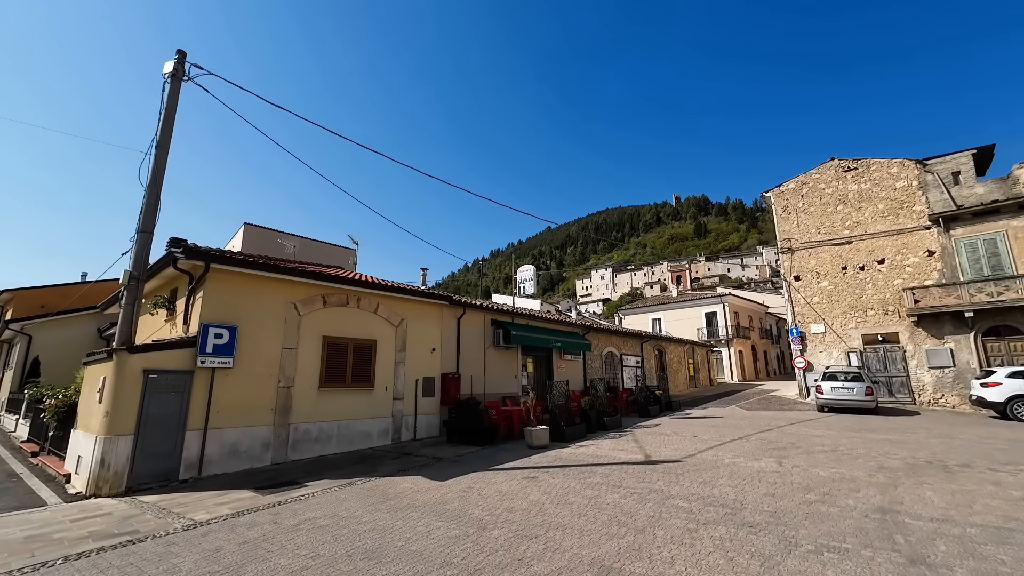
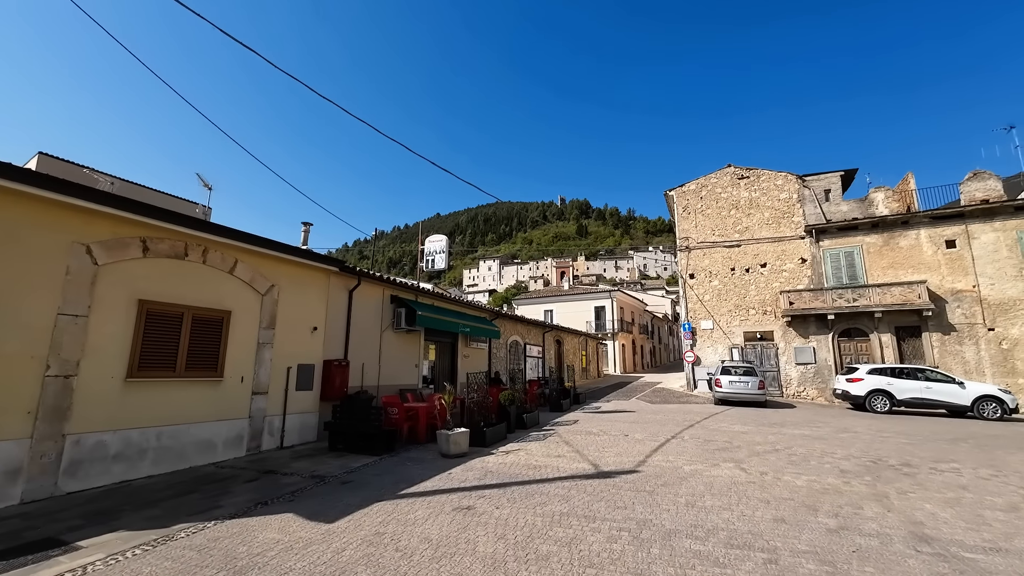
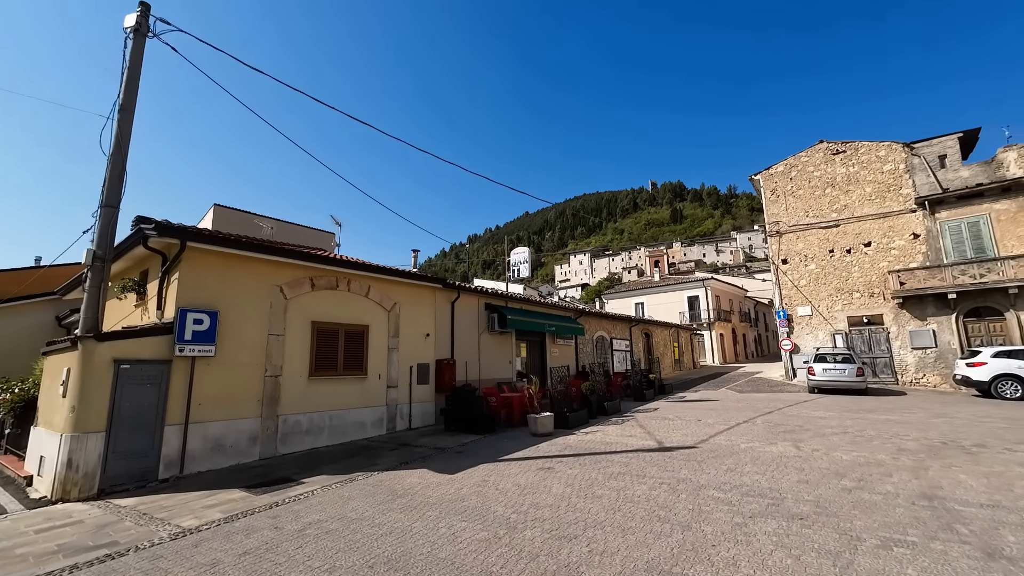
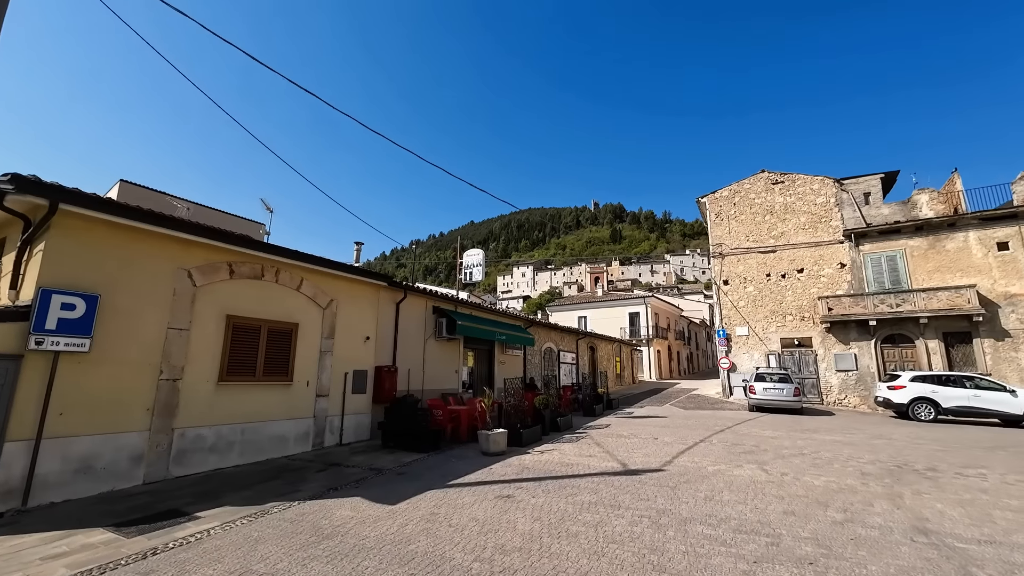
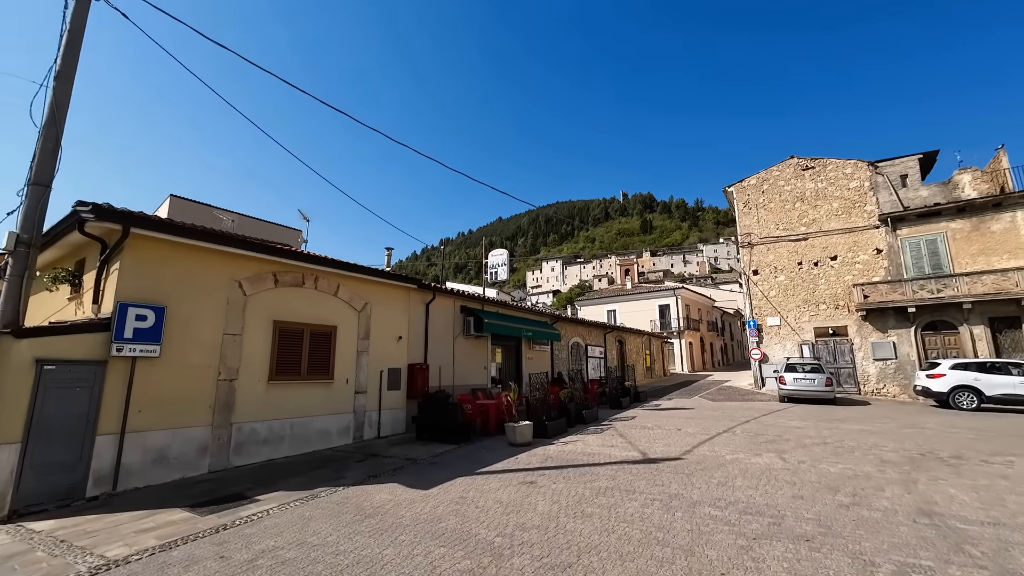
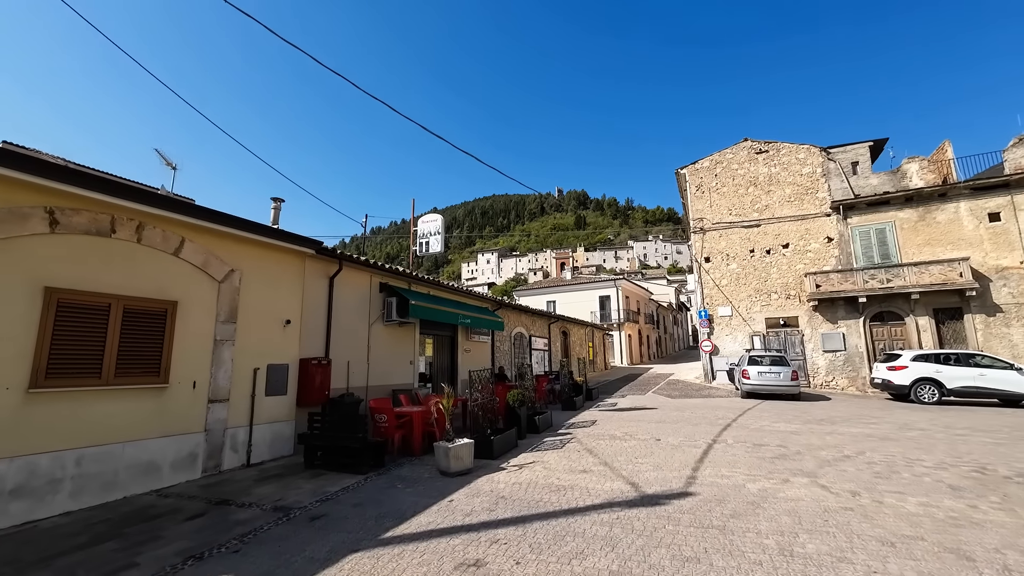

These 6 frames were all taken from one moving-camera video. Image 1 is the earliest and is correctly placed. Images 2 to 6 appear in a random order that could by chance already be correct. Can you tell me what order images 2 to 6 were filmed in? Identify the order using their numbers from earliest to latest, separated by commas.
3, 5, 4, 2, 6
